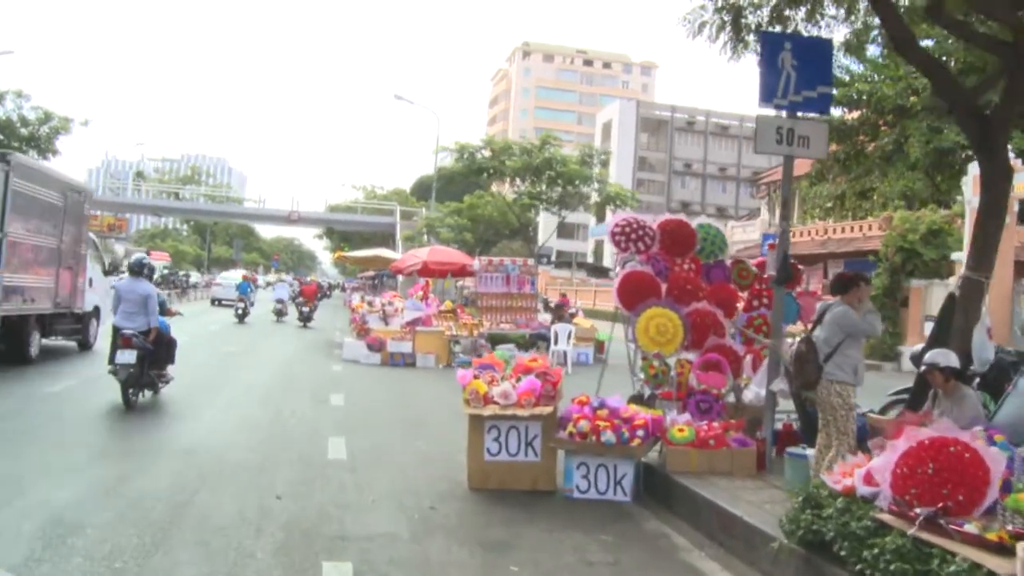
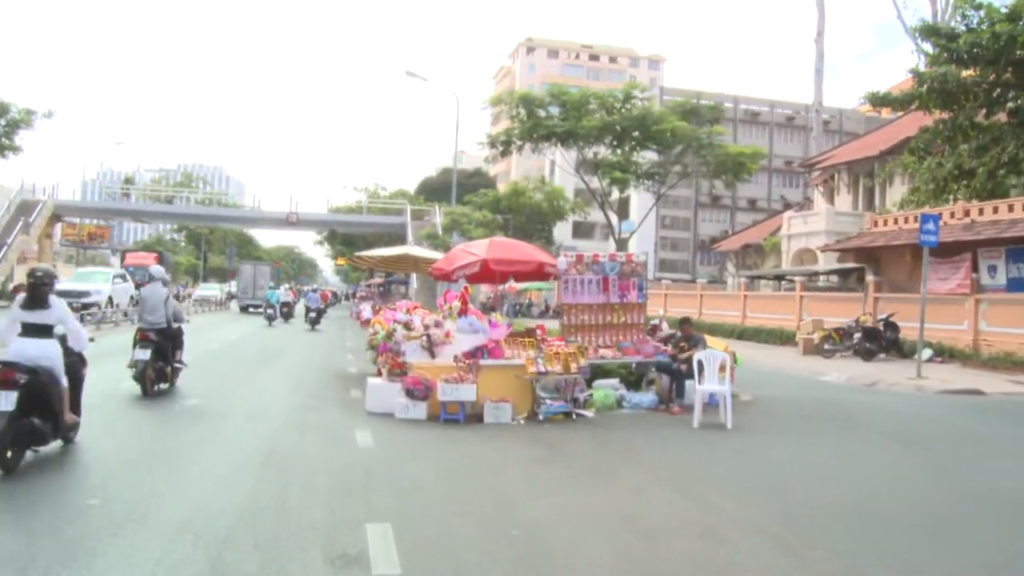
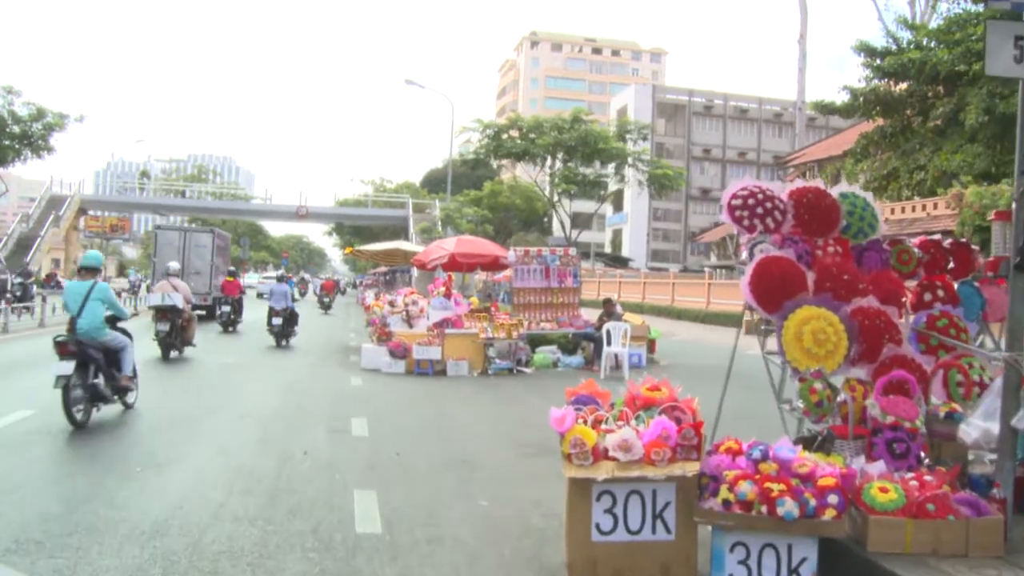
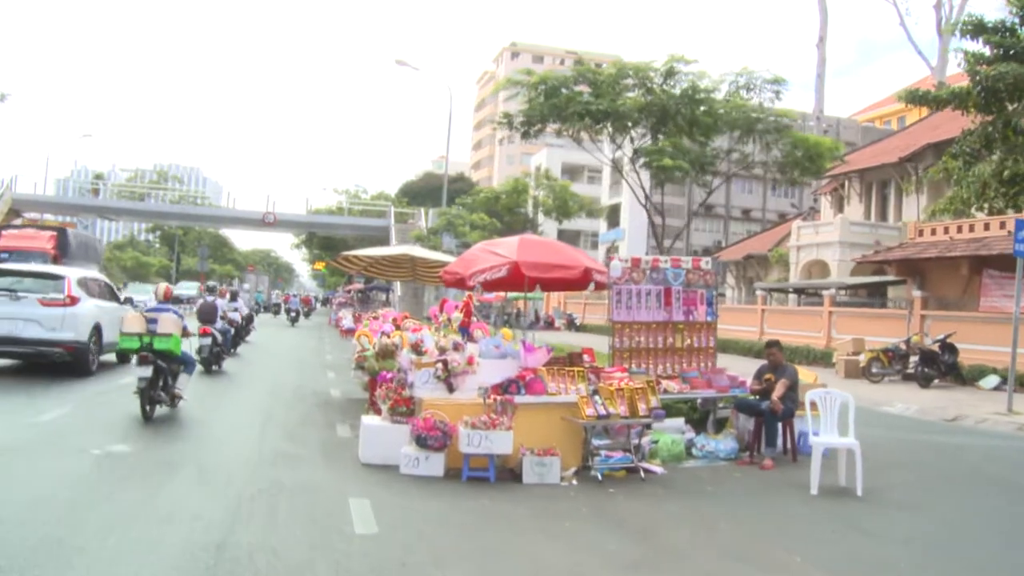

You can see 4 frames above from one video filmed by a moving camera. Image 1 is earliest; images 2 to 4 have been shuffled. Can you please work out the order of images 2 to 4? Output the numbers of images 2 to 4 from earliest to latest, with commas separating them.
3, 2, 4
